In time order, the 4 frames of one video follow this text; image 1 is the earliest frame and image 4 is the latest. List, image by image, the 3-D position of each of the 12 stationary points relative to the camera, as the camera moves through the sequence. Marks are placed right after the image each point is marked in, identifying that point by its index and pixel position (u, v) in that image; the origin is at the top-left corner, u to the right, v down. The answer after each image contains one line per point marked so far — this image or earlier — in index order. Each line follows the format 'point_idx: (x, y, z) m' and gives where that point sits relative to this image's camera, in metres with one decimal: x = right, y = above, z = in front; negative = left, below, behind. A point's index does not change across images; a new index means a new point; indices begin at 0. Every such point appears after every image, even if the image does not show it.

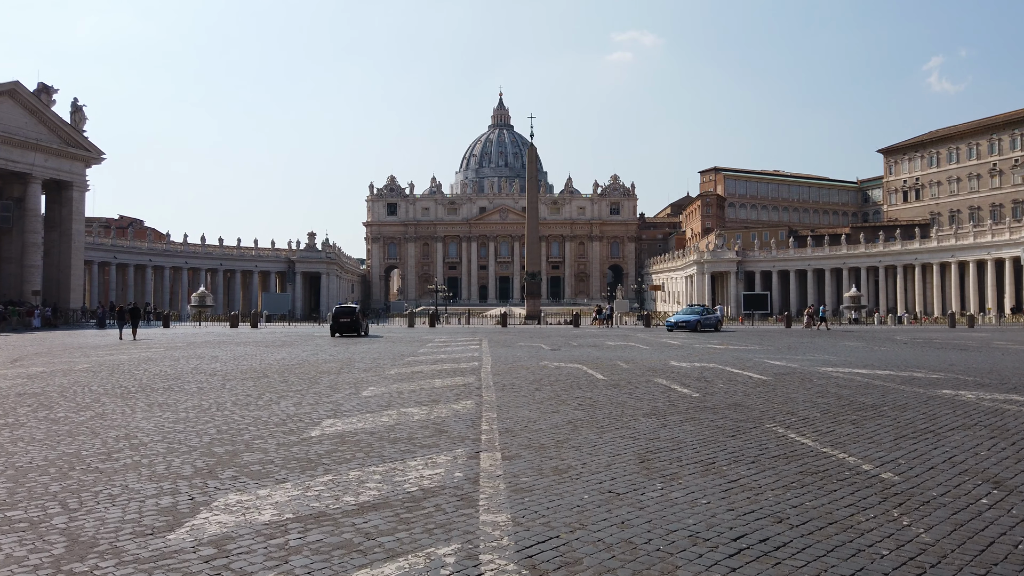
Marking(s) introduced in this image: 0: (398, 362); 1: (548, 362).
0: (-2.7, -1.8, +18.5) m
1: (+0.8, -1.8, +18.4) m
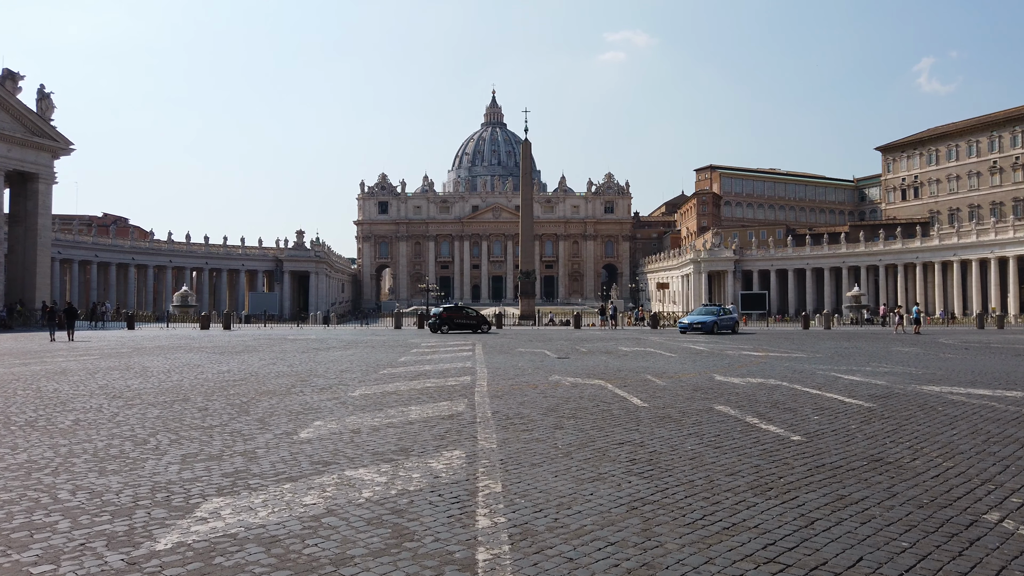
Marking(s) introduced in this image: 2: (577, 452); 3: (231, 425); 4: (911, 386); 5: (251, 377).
0: (-2.7, -1.7, +14.5) m
1: (+0.8, -1.7, +14.5) m
2: (+0.6, -1.5, +7.2) m
3: (-3.4, -1.6, +9.2) m
4: (+6.6, -1.6, +12.5) m
5: (-5.2, -1.8, +15.2) m
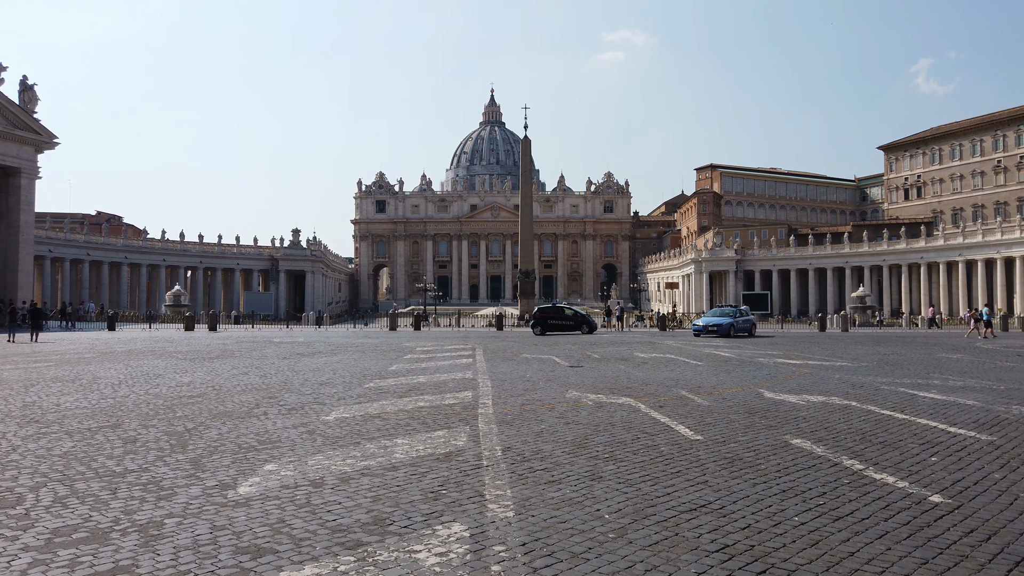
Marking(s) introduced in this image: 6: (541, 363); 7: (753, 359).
0: (-2.6, -1.7, +12.1) m
1: (+1.0, -1.7, +12.2) m
2: (+0.8, -1.5, +4.8) m
3: (-3.2, -1.6, +6.8) m
4: (+6.7, -1.6, +10.2) m
5: (-5.0, -1.8, +12.8) m
6: (+0.7, -1.9, +19.0) m
7: (+6.1, -1.8, +19.3) m
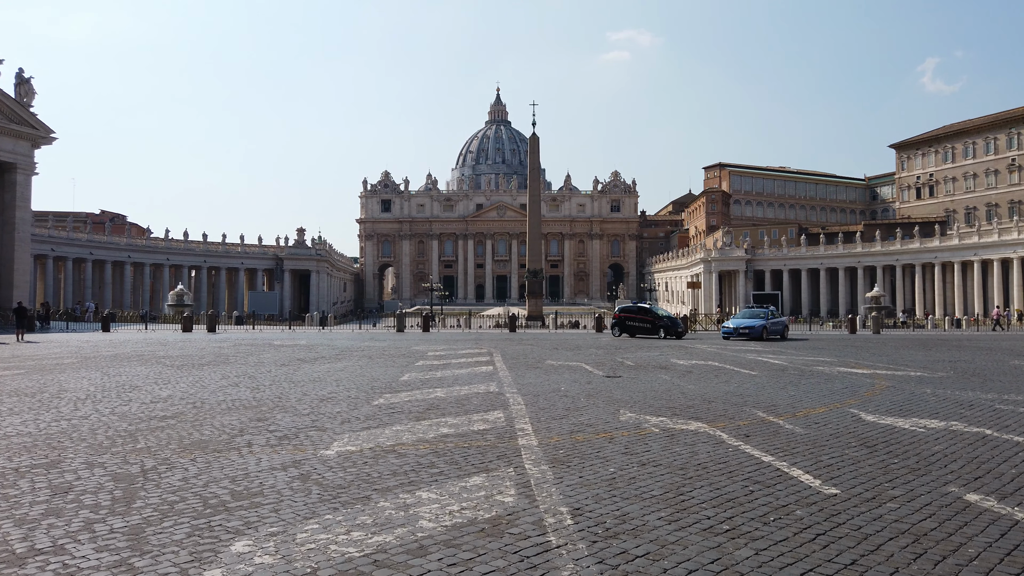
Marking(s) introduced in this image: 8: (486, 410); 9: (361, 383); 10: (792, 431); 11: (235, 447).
0: (-2.0, -1.7, +10.0) m
1: (+1.5, -1.7, +10.0) m
2: (+1.3, -1.5, +2.6) m
3: (-2.7, -1.6, +4.7) m
4: (+7.3, -1.6, +8.0) m
5: (-4.5, -1.7, +10.7) m
6: (+1.3, -1.8, +16.8) m
7: (+6.7, -1.8, +17.1) m
8: (-0.3, -1.7, +10.4) m
9: (-2.9, -1.8, +14.6) m
10: (+3.3, -1.6, +8.8) m
11: (-2.9, -1.7, +7.9) m
